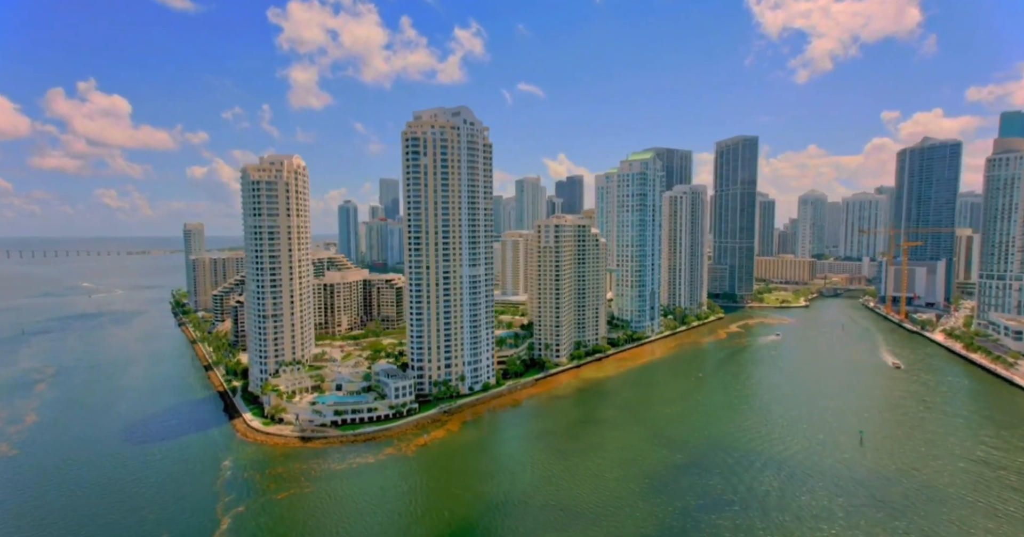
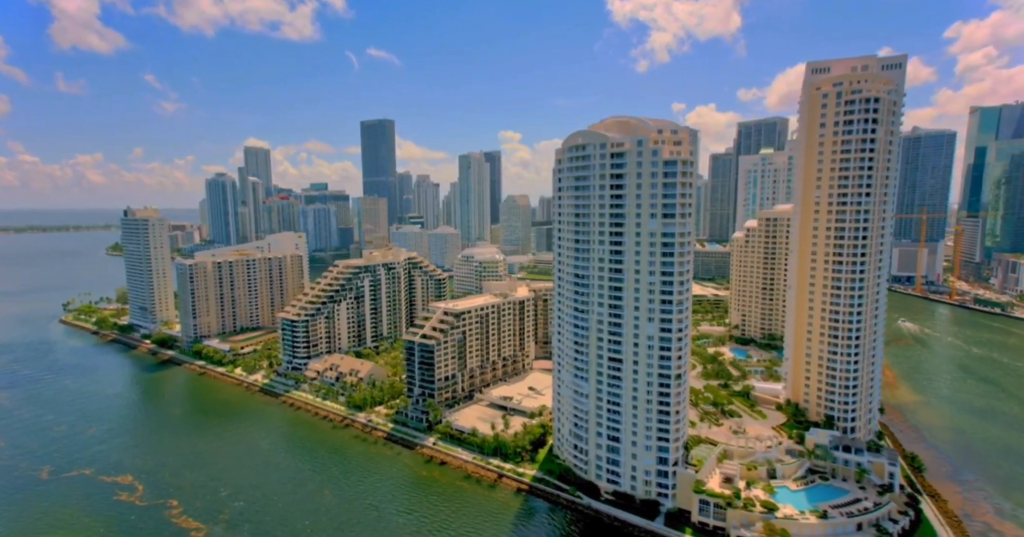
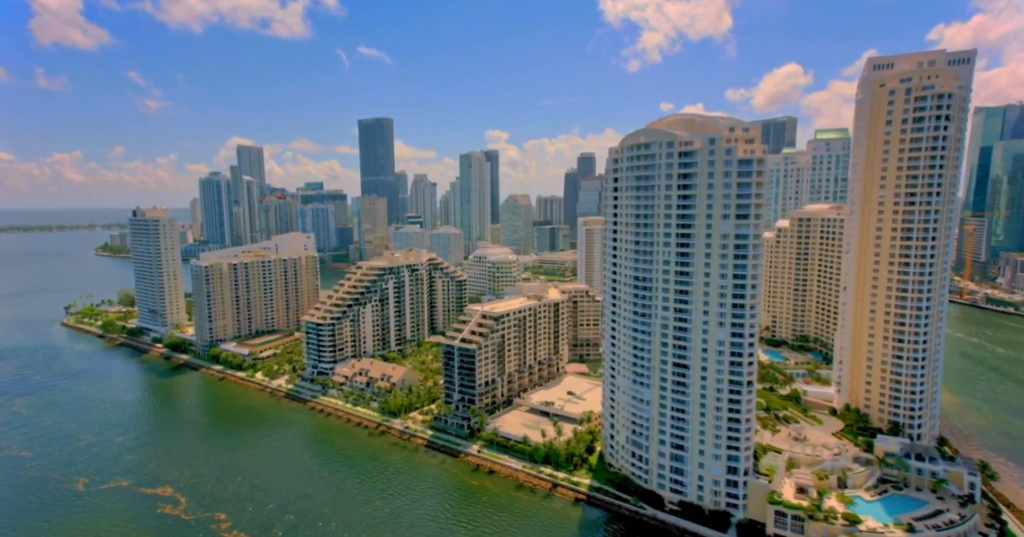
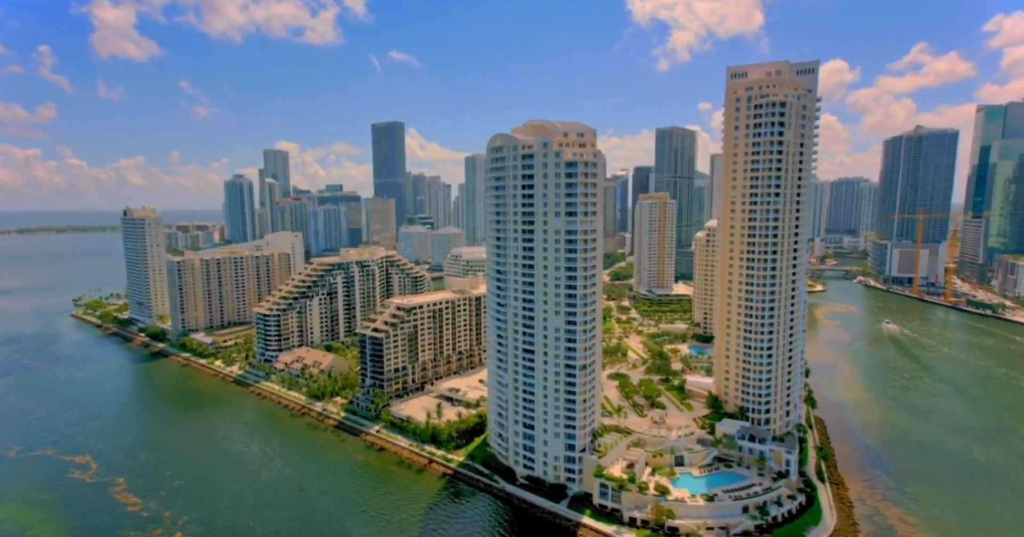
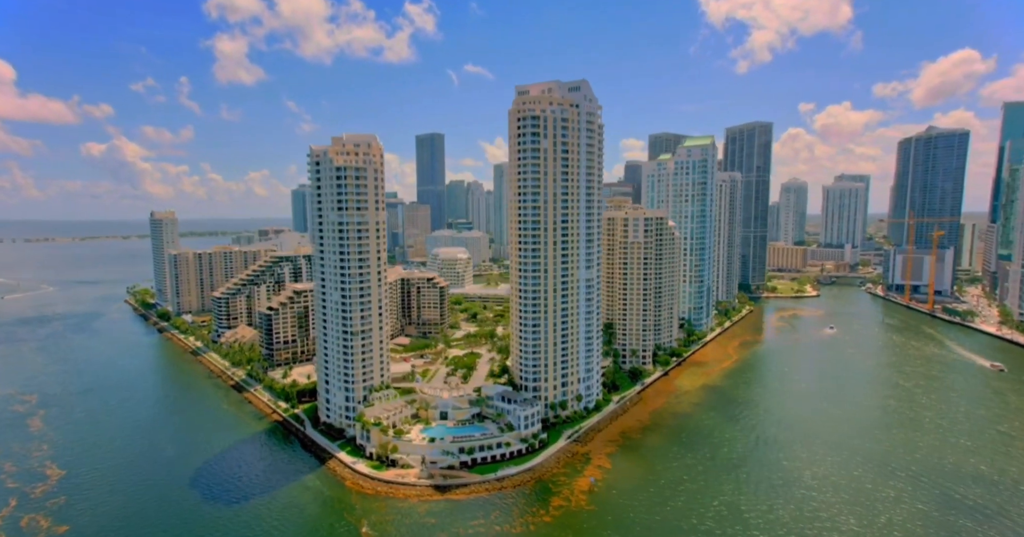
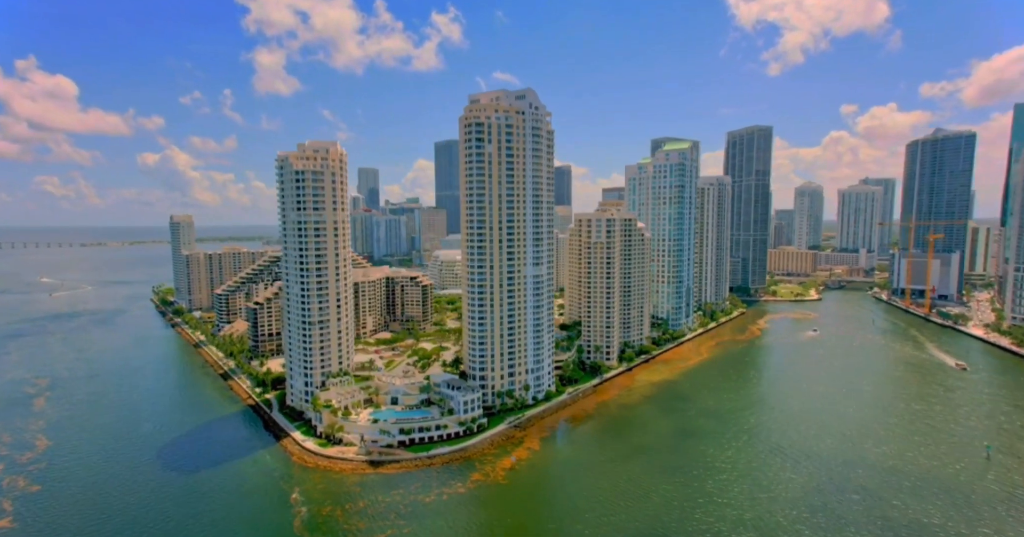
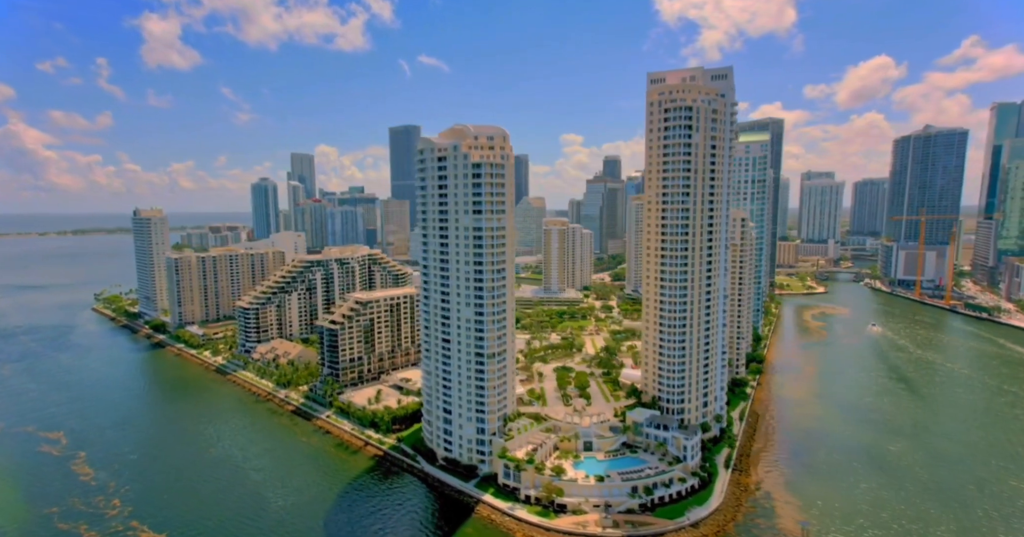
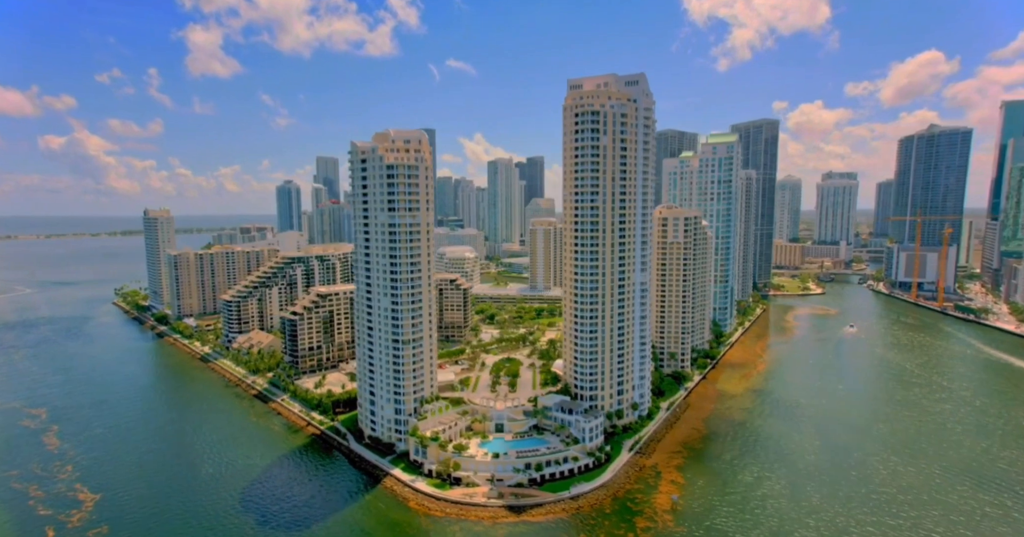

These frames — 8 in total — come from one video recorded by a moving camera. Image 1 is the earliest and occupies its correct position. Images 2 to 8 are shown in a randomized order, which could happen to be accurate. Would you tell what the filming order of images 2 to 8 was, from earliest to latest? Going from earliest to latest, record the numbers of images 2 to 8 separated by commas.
6, 5, 8, 7, 4, 2, 3
